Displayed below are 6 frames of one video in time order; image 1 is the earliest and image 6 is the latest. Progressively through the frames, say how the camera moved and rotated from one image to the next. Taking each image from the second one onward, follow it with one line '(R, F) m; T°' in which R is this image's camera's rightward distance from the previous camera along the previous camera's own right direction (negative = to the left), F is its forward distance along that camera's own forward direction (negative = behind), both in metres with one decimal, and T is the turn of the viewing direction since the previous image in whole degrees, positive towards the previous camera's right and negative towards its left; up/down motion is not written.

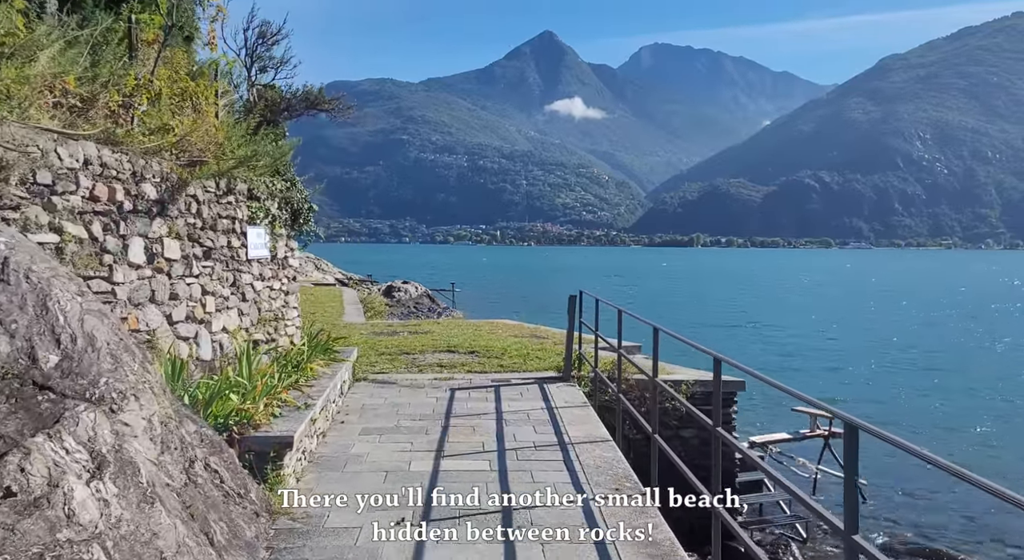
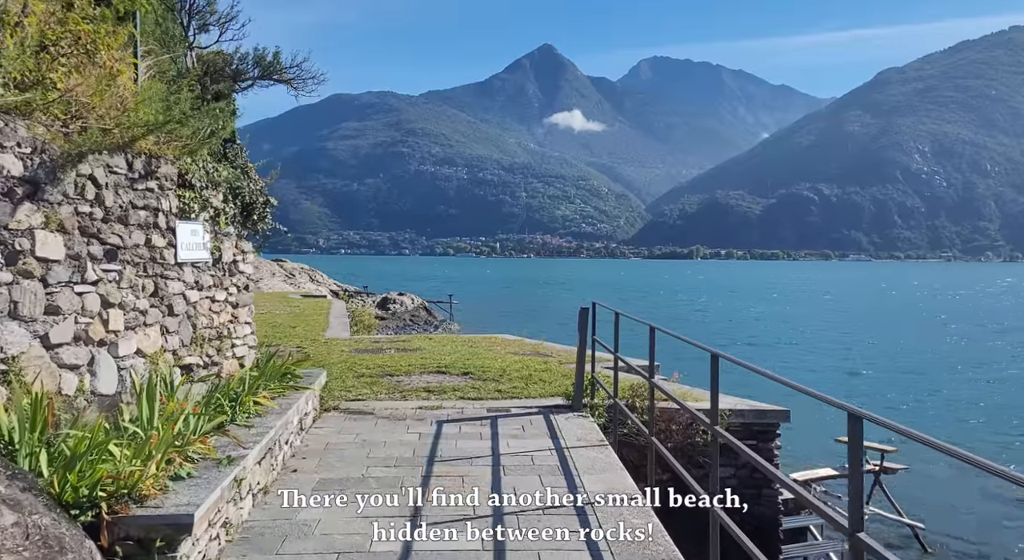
(0.0, +1.5) m; 0°
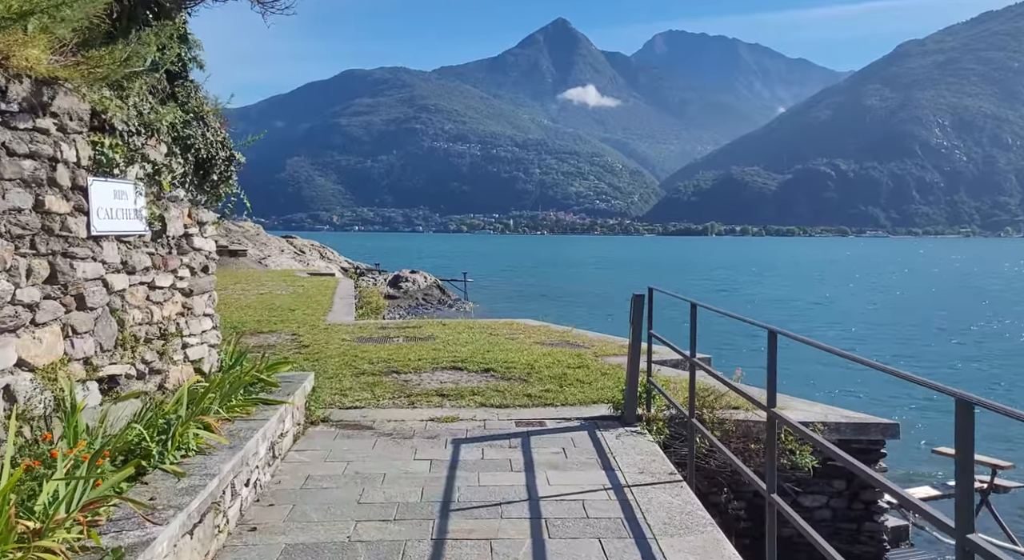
(-0.2, +1.7) m; -1°
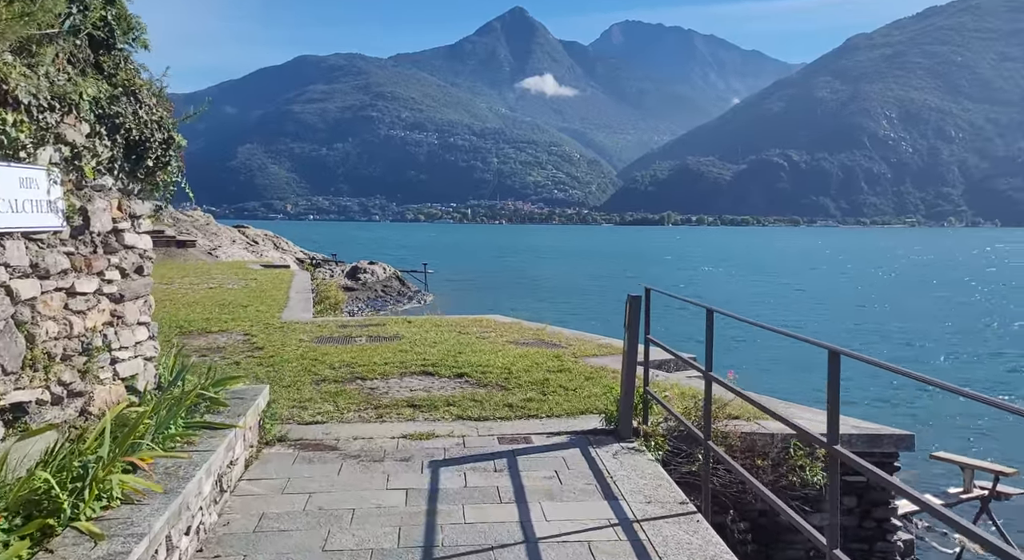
(-0.2, +0.7) m; +3°
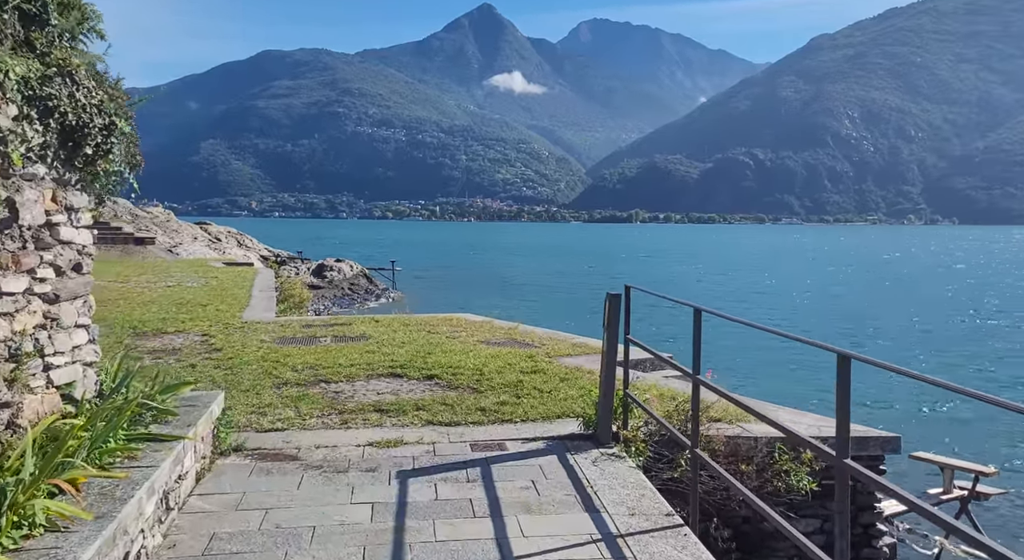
(0.0, +0.3) m; +2°
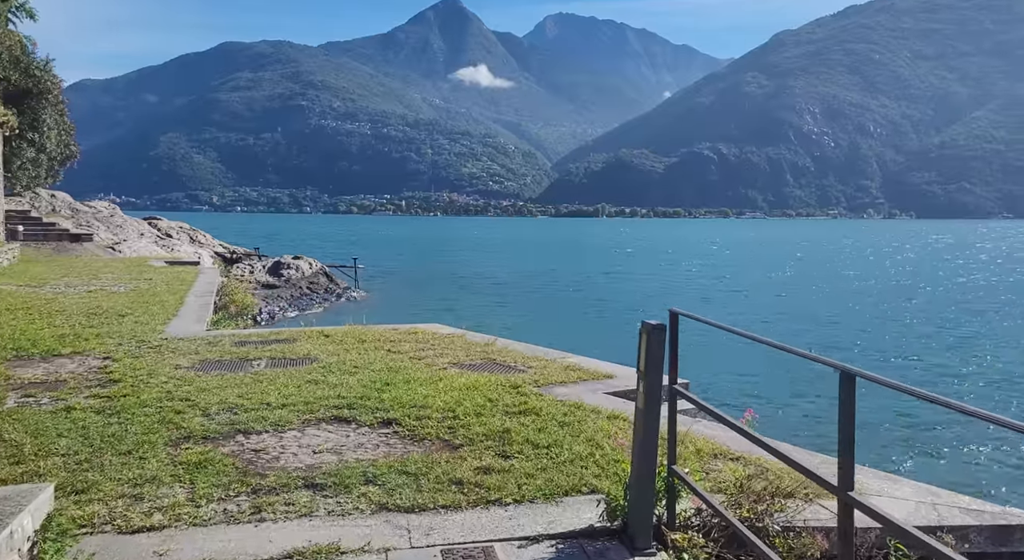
(-0.1, +1.8) m; +3°
